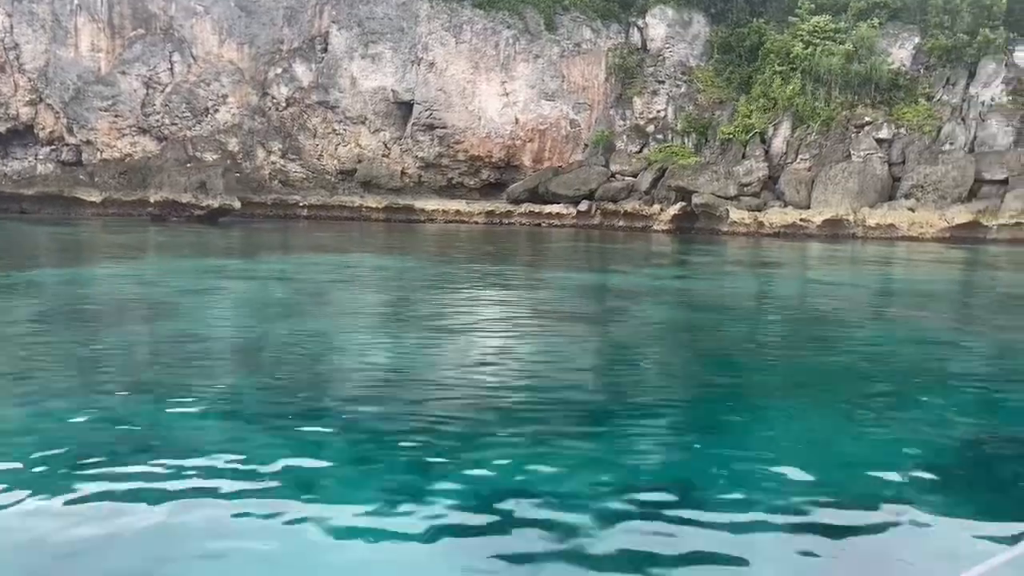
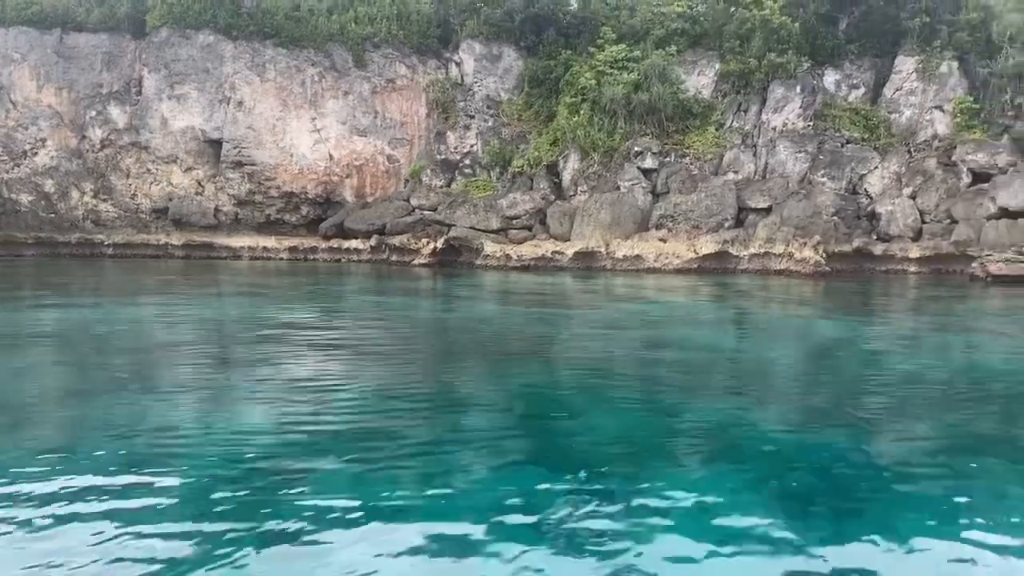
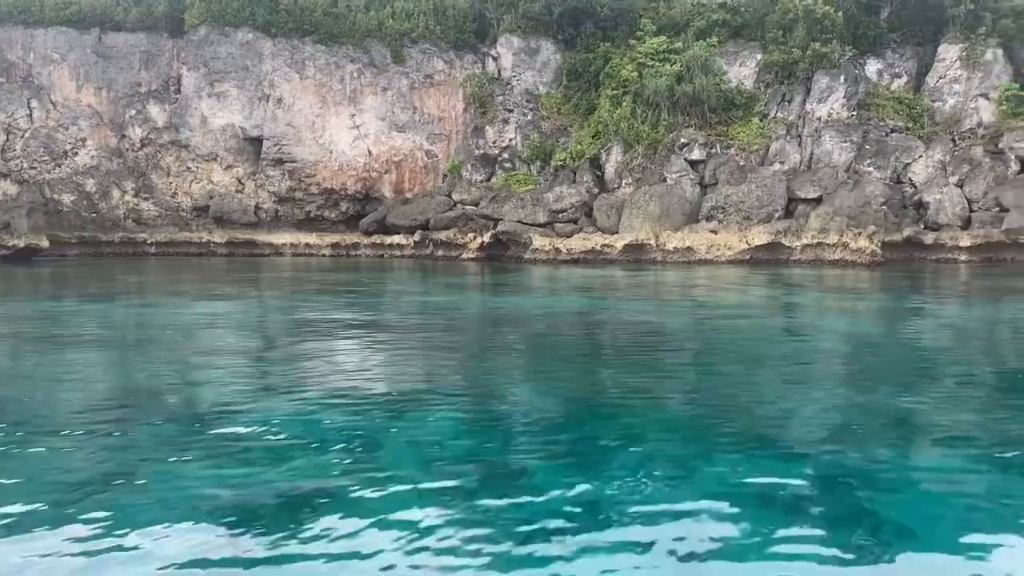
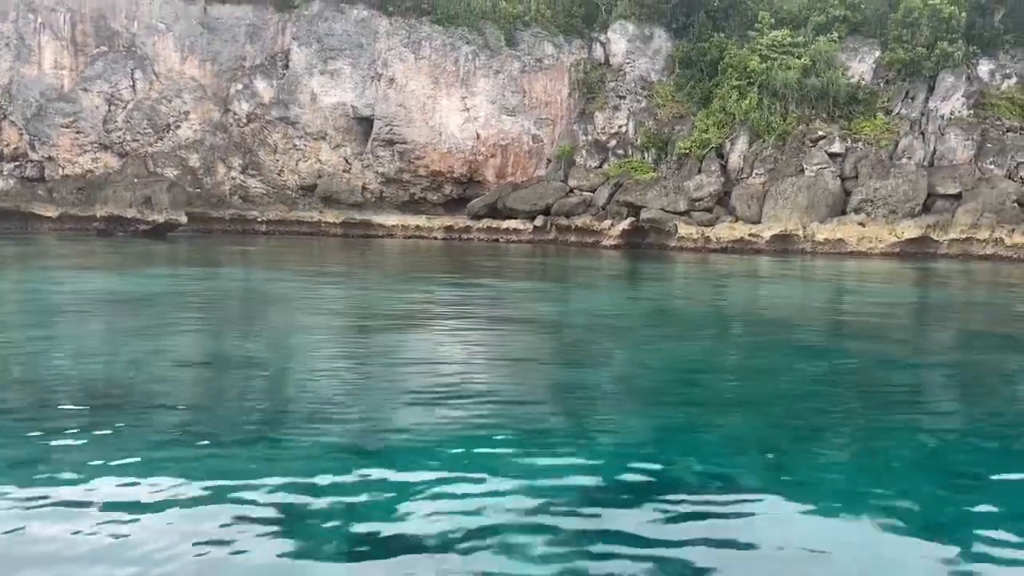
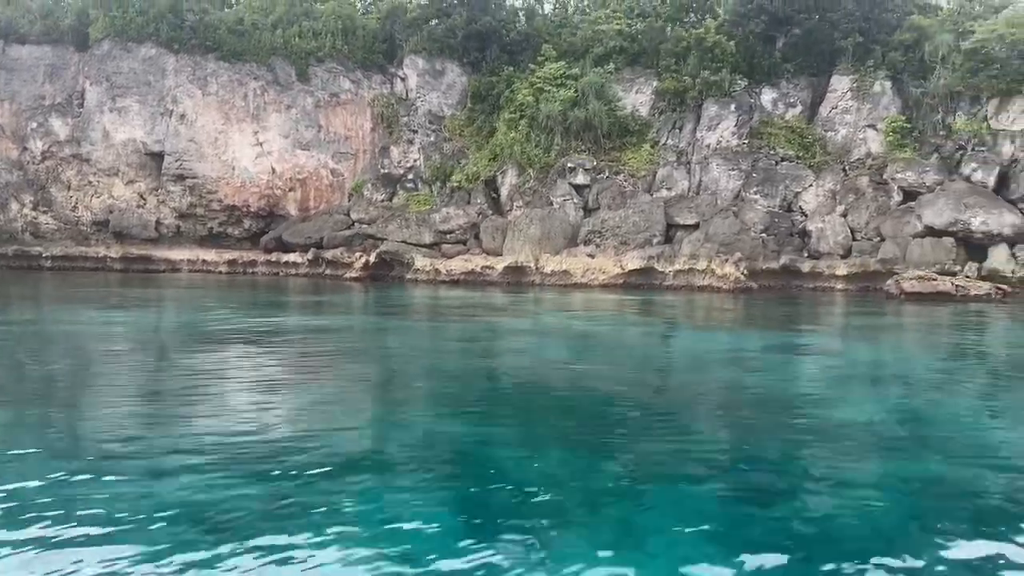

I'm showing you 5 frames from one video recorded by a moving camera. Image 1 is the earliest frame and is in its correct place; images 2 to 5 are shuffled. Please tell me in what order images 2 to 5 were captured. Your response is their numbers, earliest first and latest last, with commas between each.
4, 3, 2, 5
